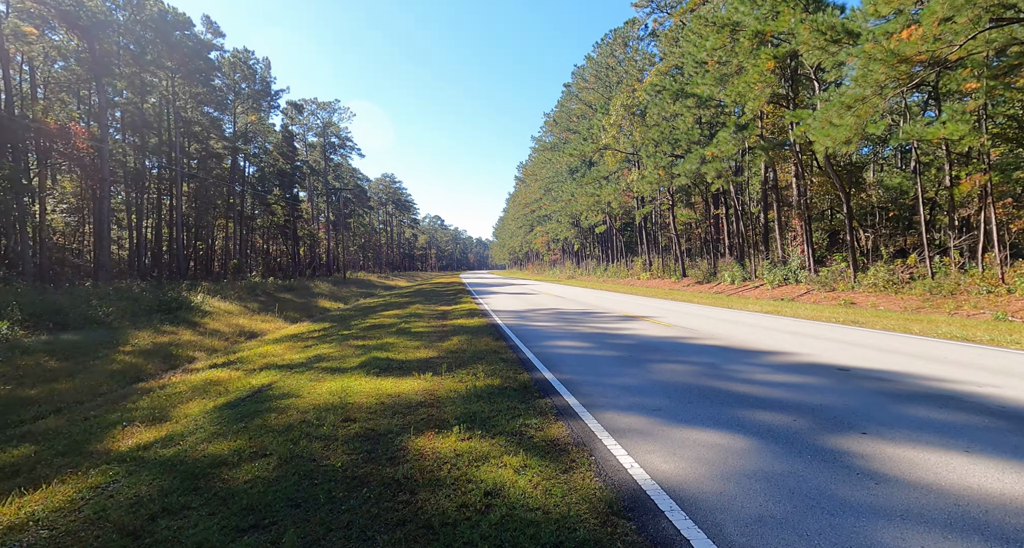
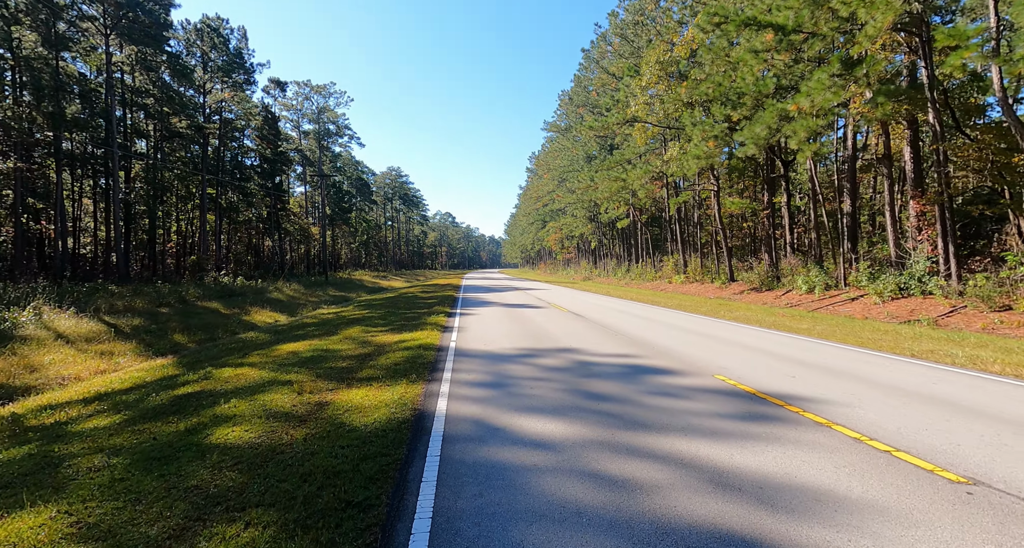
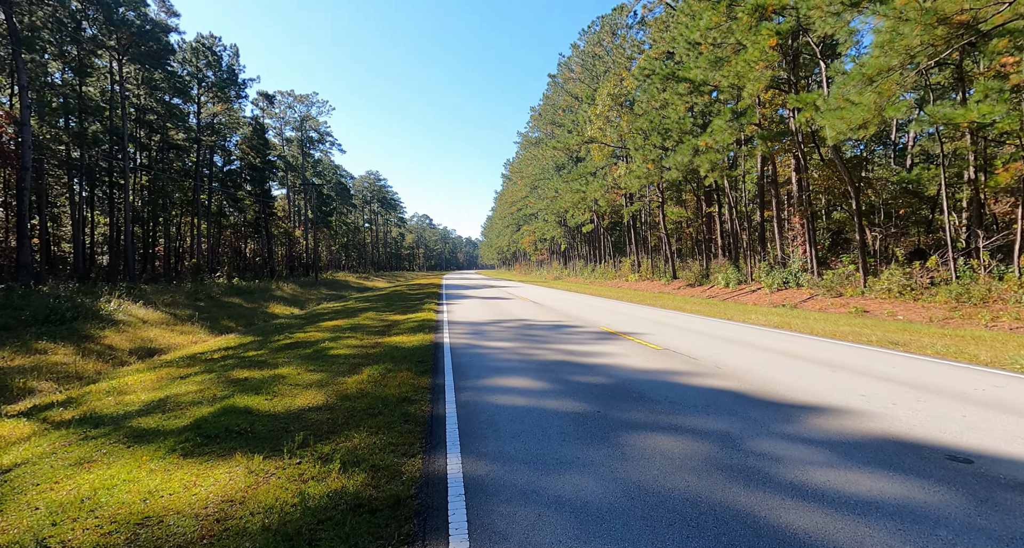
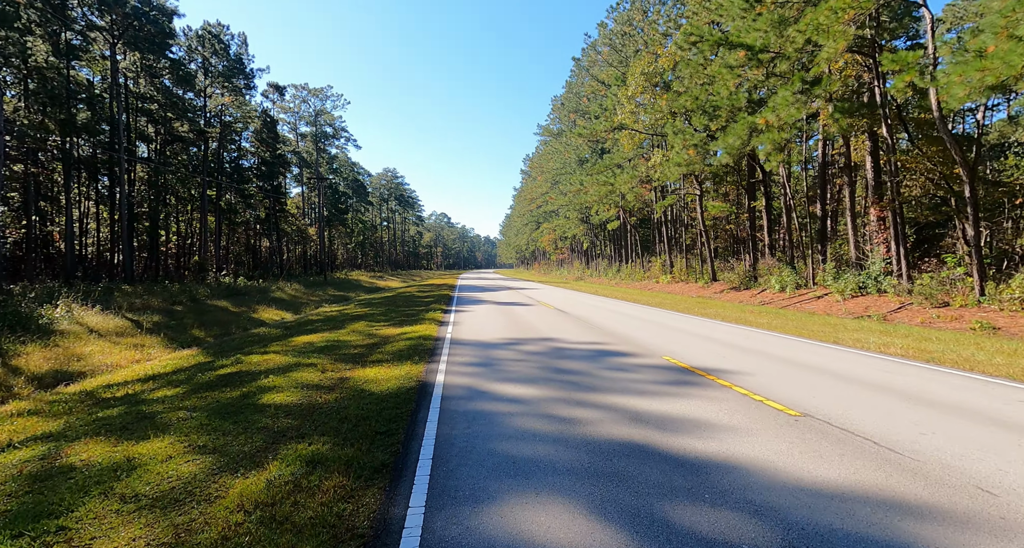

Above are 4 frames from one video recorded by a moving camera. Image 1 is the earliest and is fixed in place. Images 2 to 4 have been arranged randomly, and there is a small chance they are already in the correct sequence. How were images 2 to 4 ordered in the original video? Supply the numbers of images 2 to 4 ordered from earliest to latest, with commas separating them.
3, 4, 2
